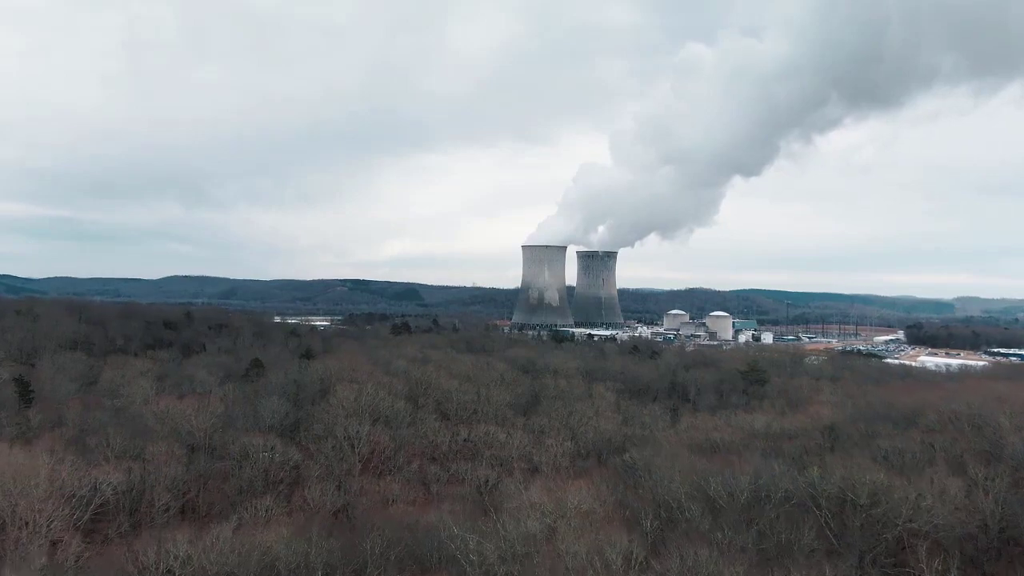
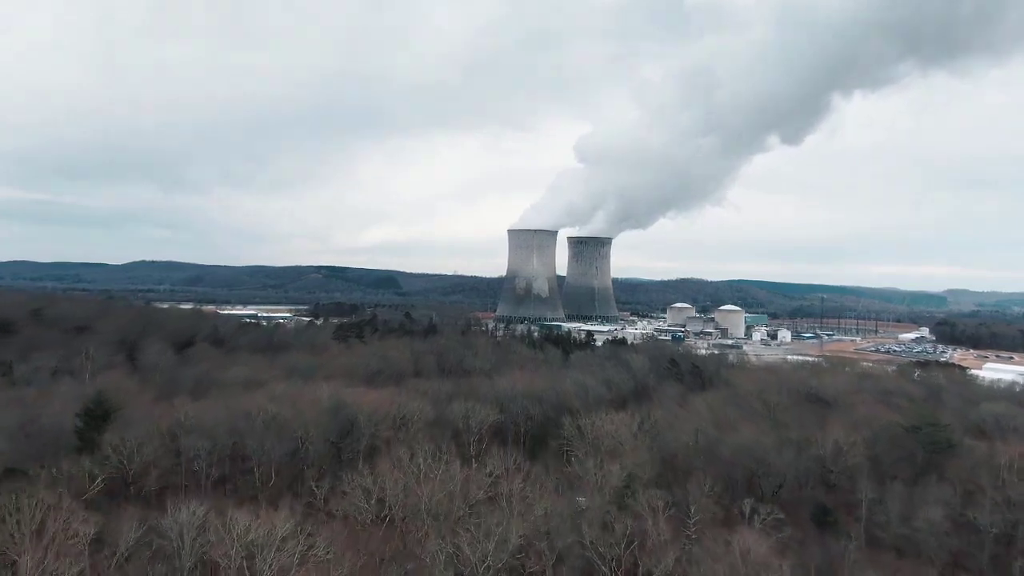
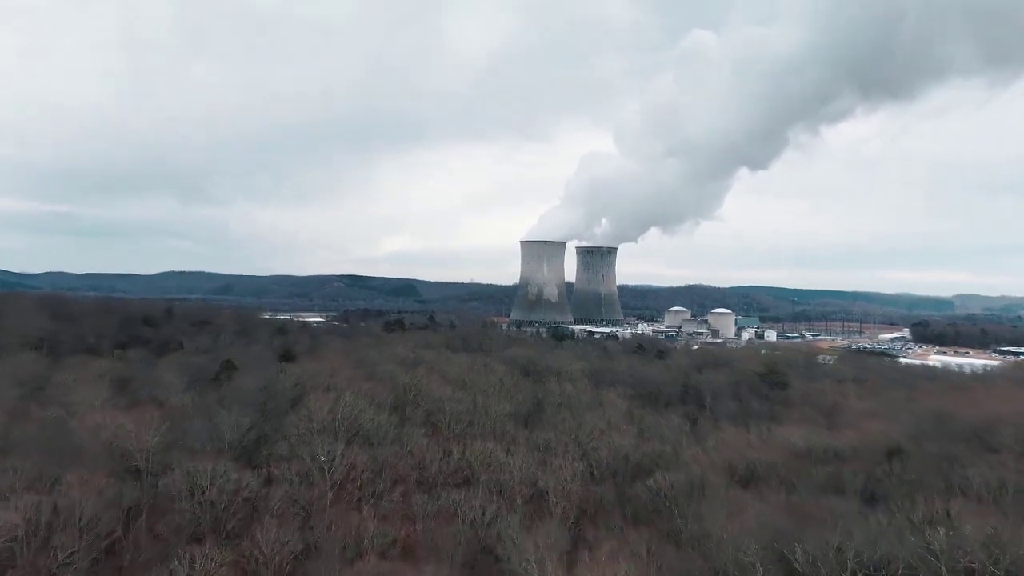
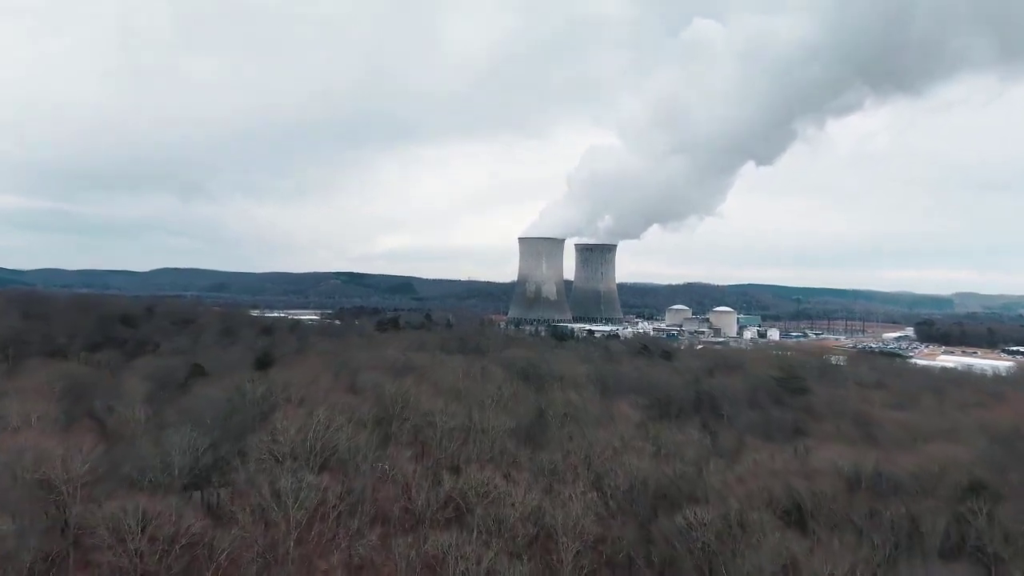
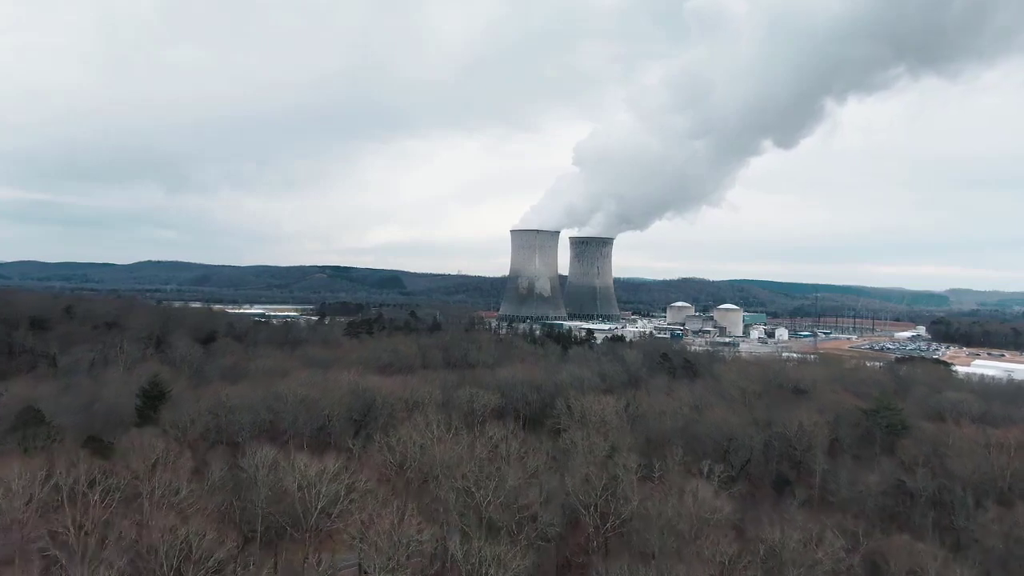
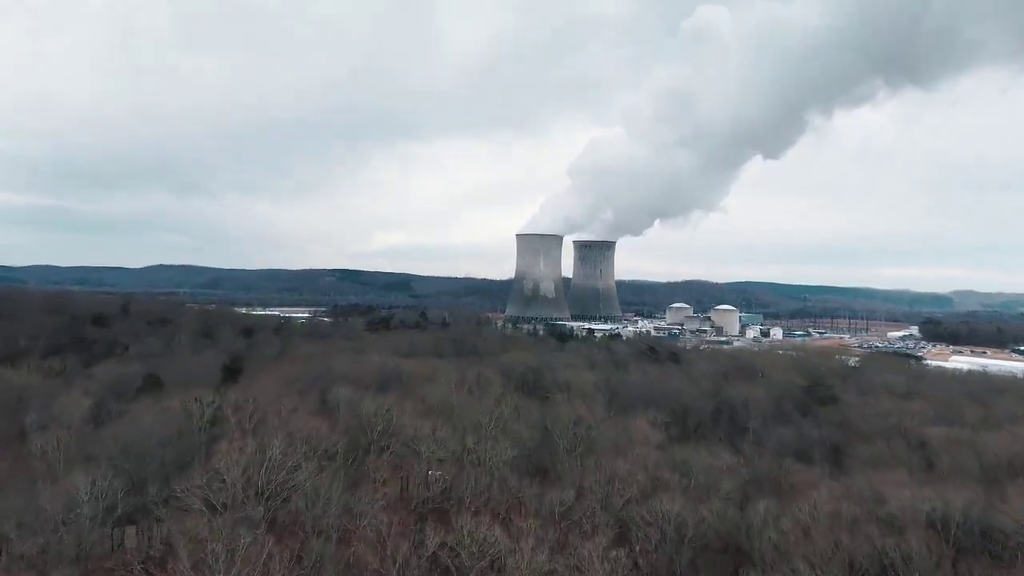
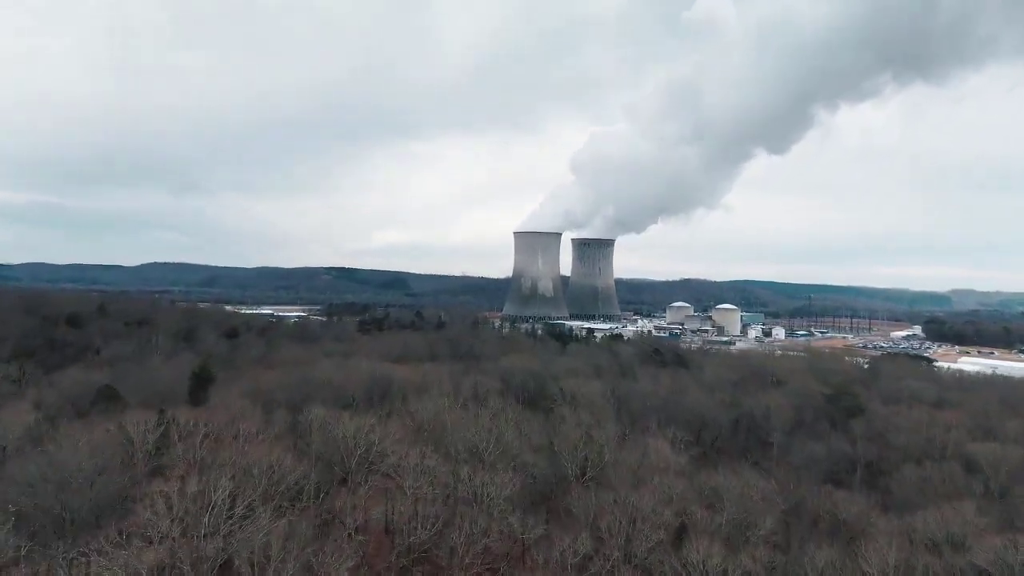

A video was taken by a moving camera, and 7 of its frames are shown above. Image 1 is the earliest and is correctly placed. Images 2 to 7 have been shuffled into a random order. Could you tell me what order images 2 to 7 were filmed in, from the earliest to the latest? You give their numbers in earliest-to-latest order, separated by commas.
3, 4, 6, 7, 5, 2
